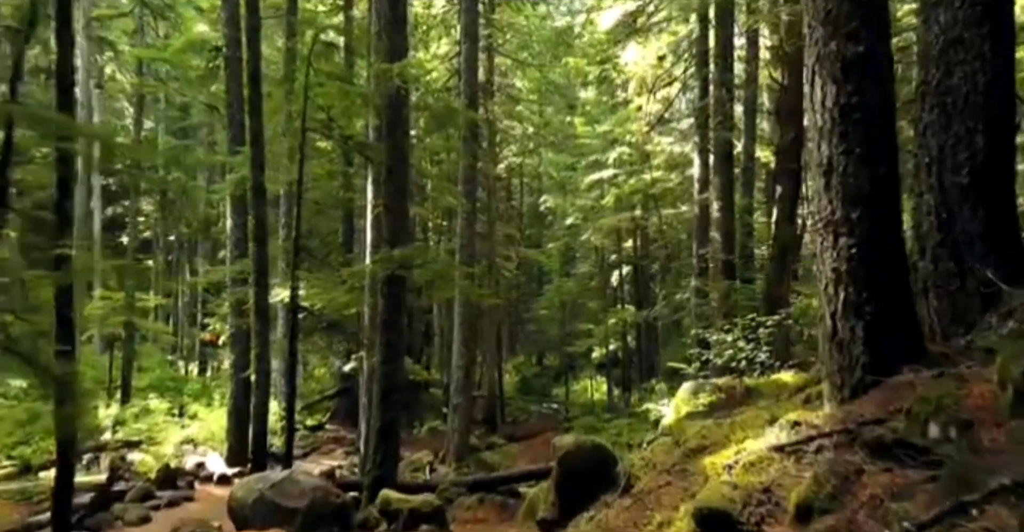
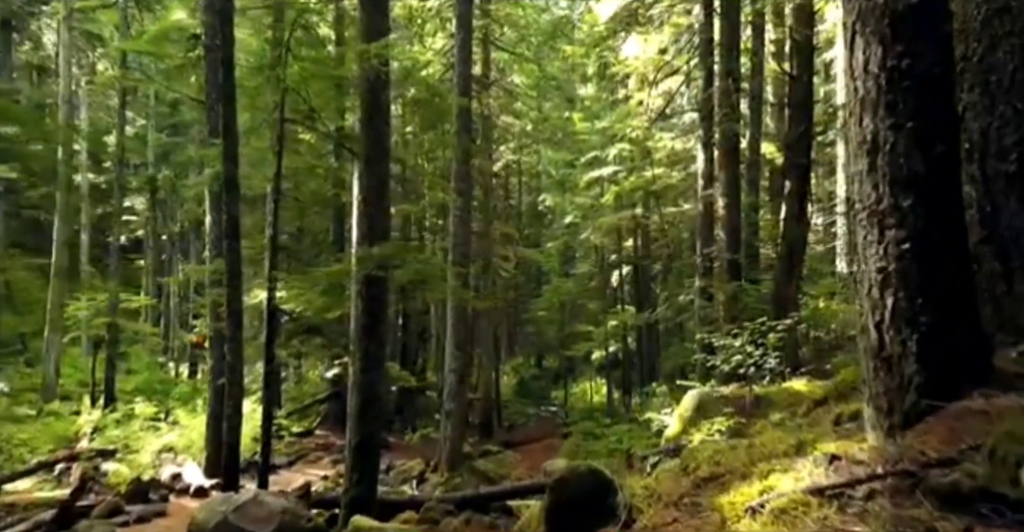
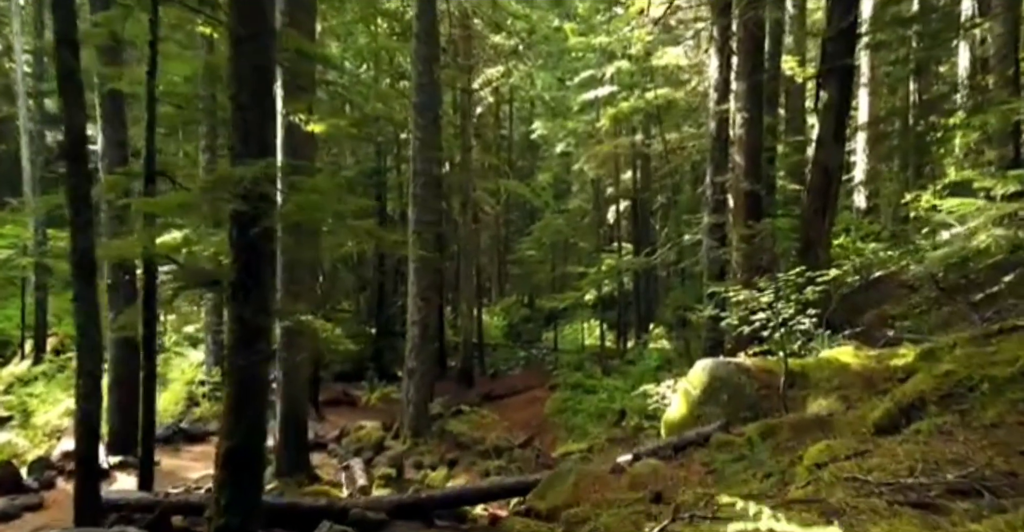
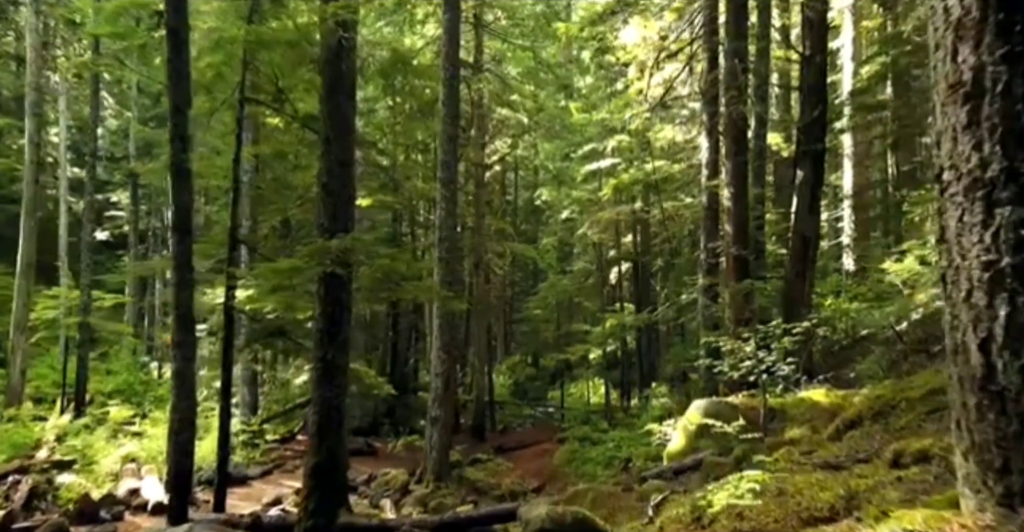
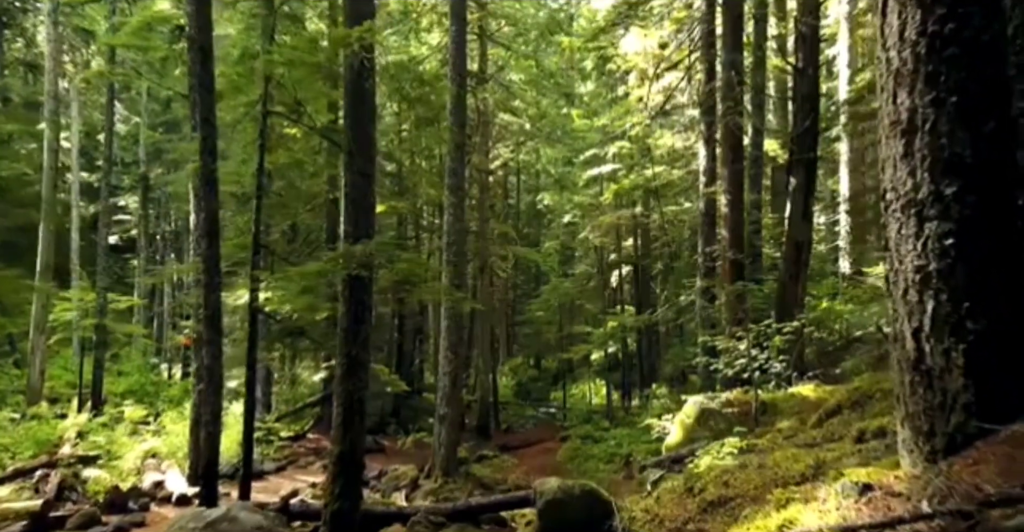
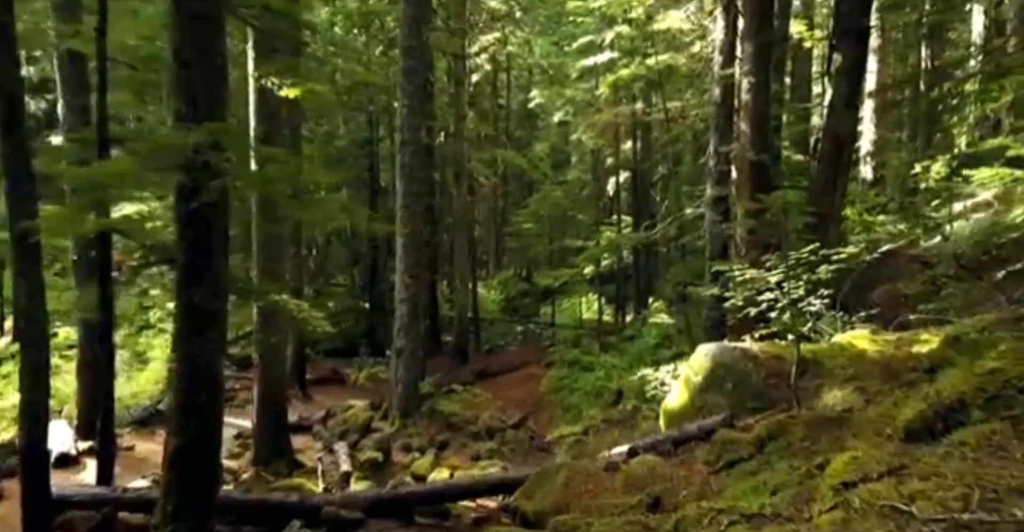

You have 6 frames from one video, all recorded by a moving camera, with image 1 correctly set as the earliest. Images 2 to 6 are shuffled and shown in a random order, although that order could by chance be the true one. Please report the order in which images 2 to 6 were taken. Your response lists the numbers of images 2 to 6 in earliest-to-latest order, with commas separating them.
2, 5, 4, 3, 6
